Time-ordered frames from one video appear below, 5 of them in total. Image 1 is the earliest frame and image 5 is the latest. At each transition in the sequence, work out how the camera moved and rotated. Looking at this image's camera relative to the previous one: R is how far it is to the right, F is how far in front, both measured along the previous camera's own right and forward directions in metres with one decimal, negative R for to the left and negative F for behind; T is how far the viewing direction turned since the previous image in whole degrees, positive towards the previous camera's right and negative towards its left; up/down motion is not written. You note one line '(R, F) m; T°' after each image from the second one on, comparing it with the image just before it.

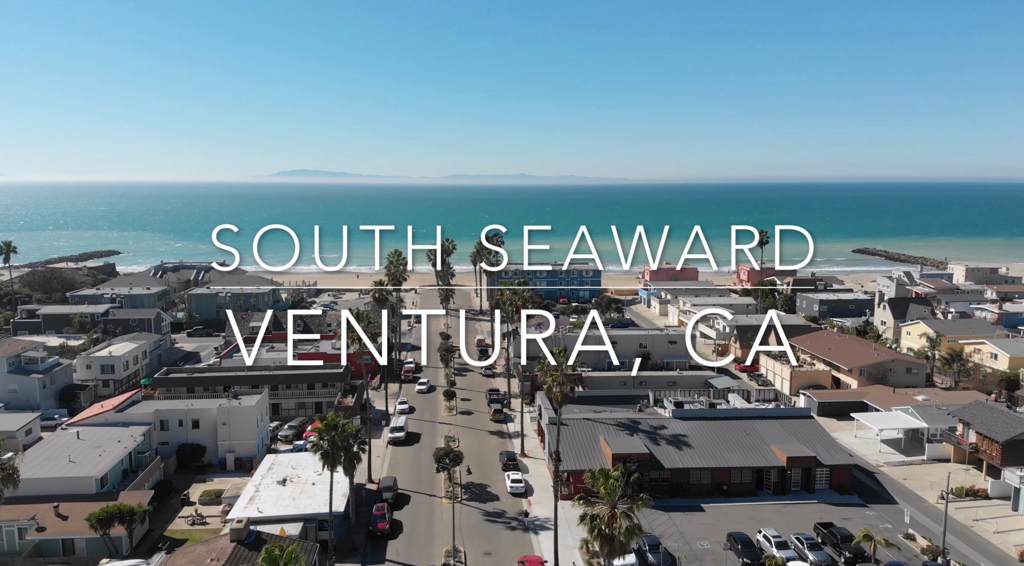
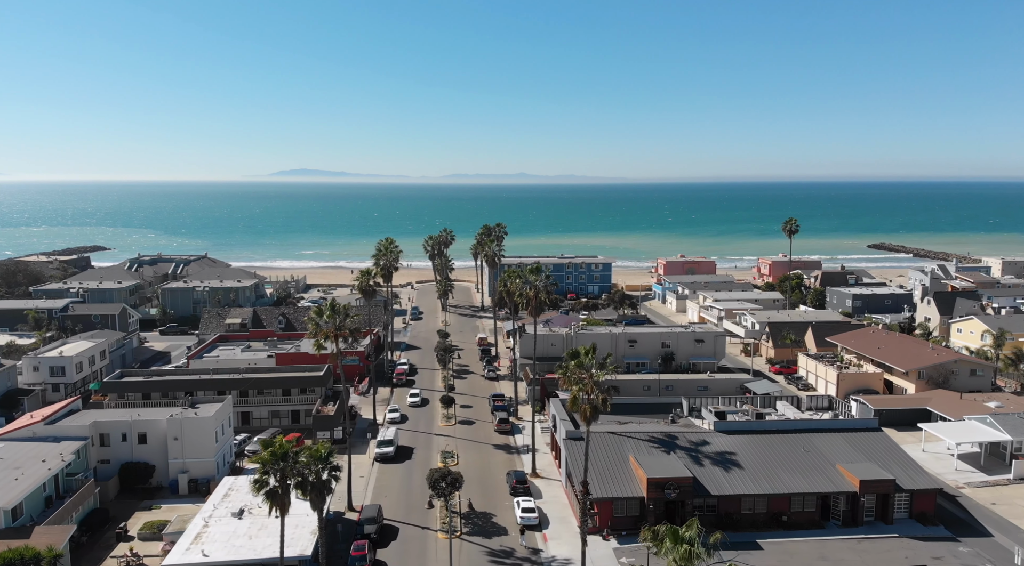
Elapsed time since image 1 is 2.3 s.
(-0.5, +7.1) m; 0°
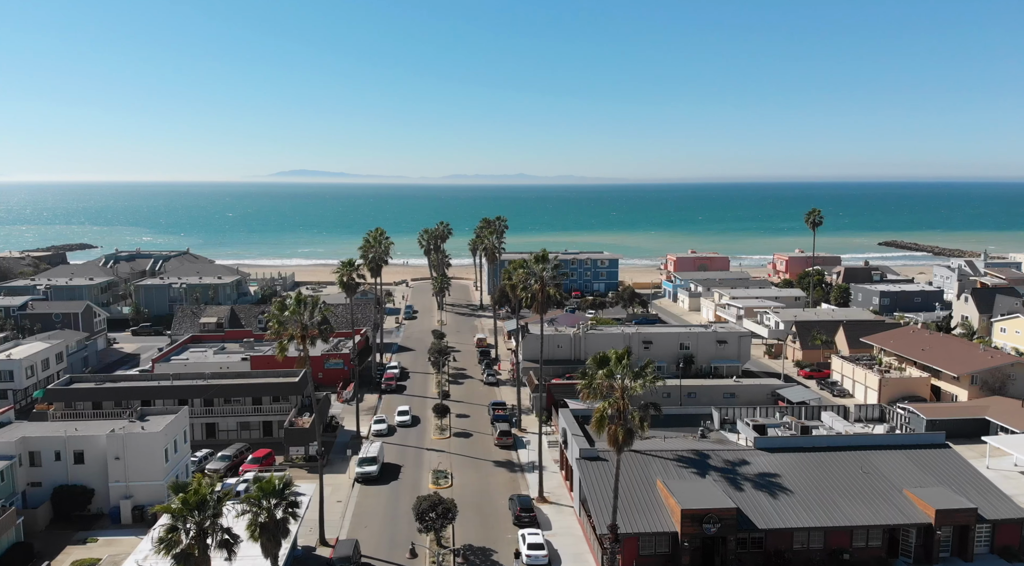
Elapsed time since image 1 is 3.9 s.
(-0.2, +5.4) m; 0°
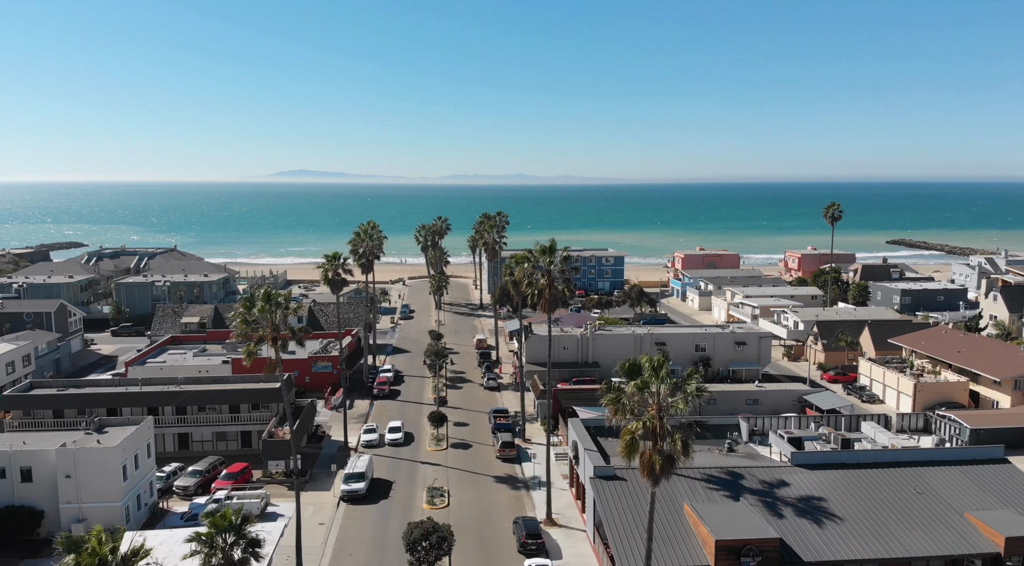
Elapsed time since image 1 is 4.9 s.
(-0.2, +3.6) m; 0°
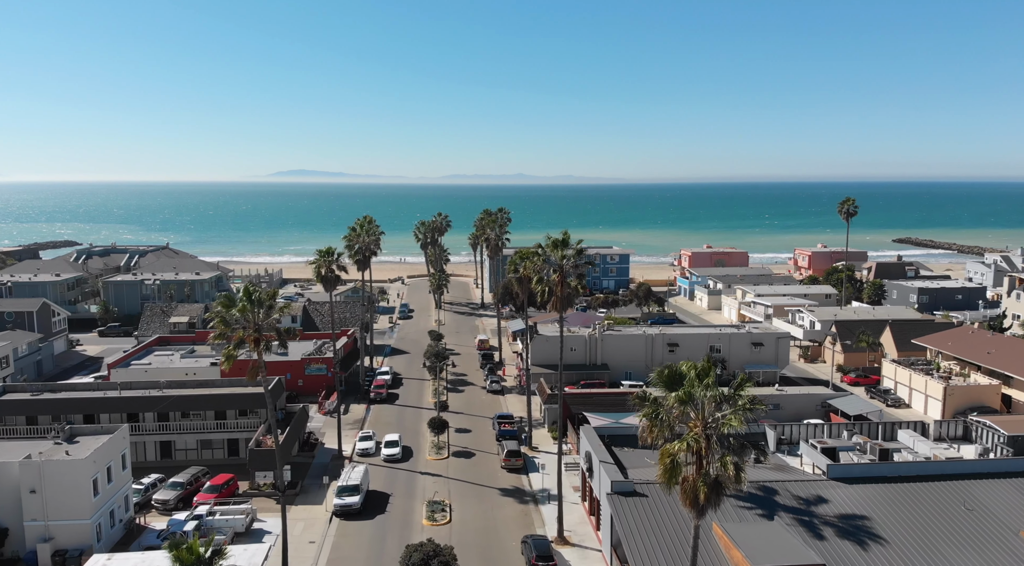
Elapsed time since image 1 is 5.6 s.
(-0.3, +2.4) m; 0°
